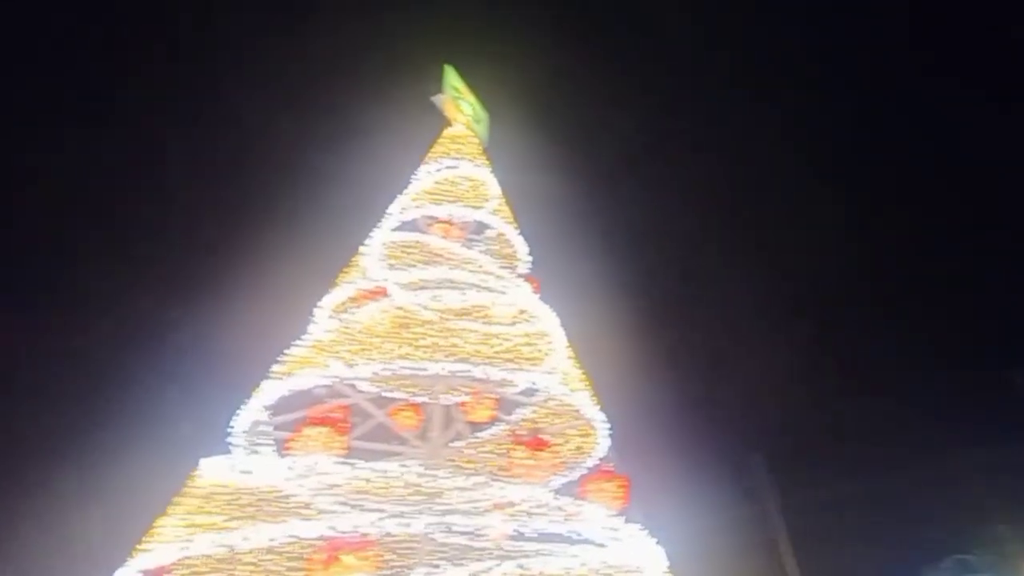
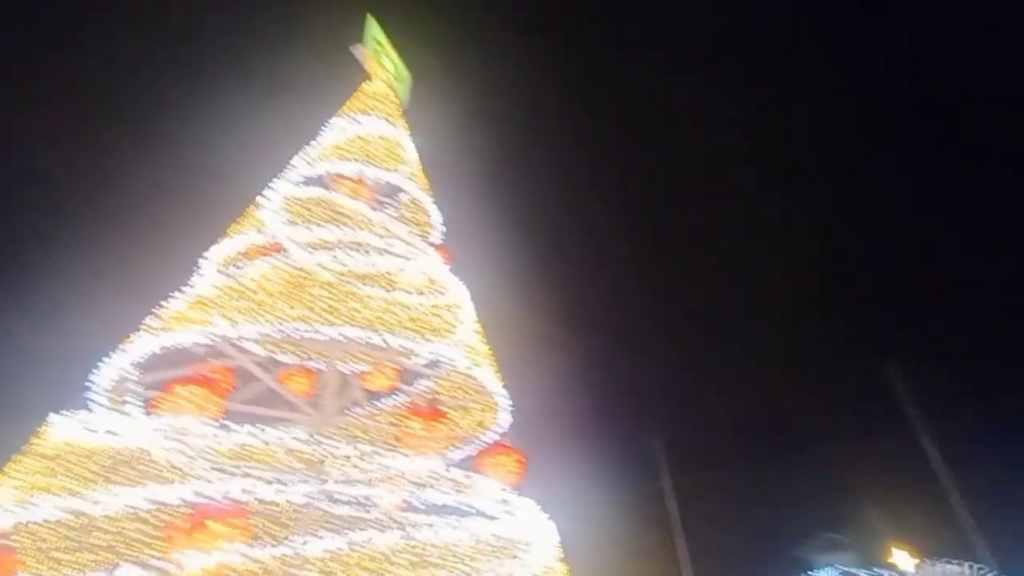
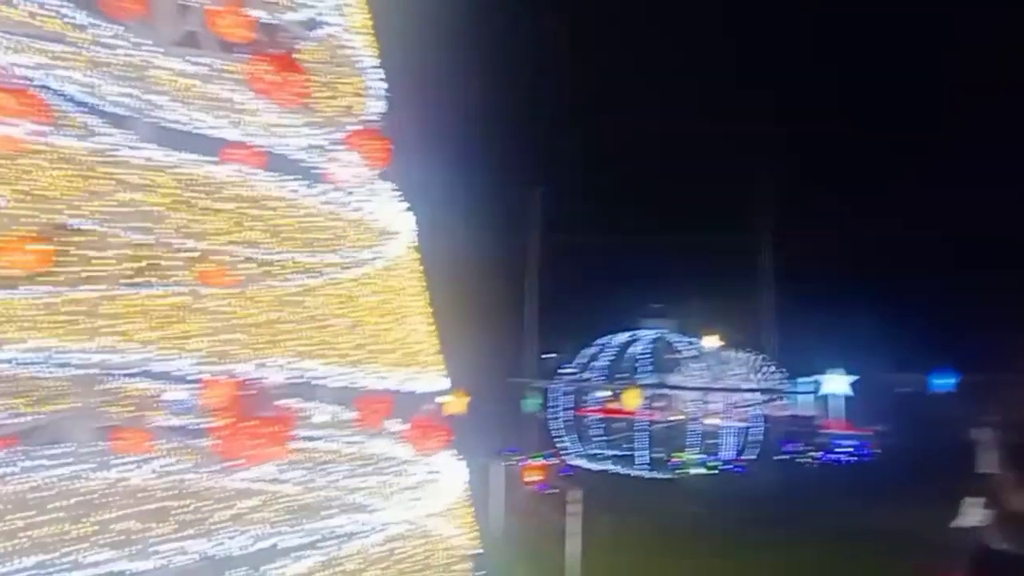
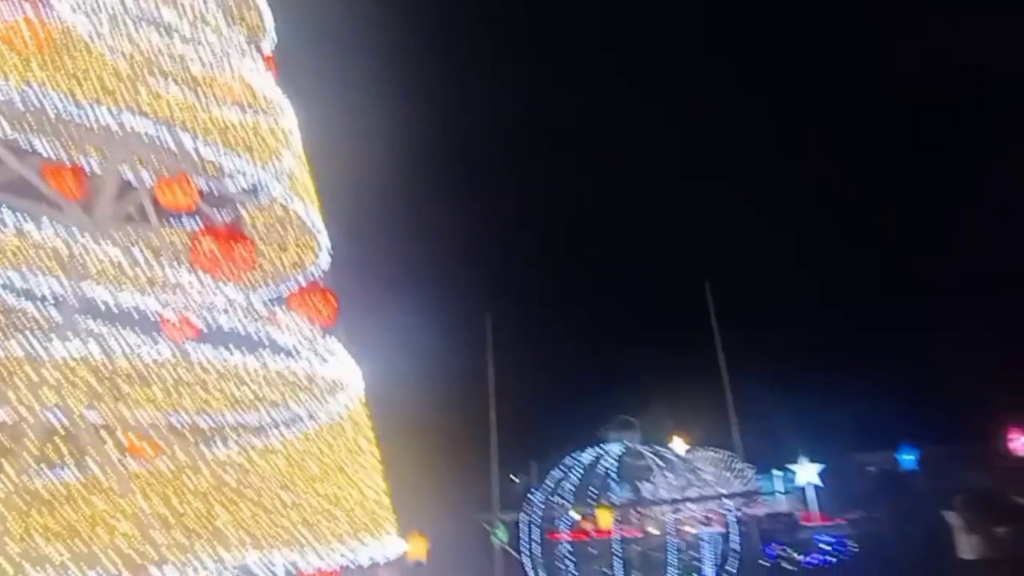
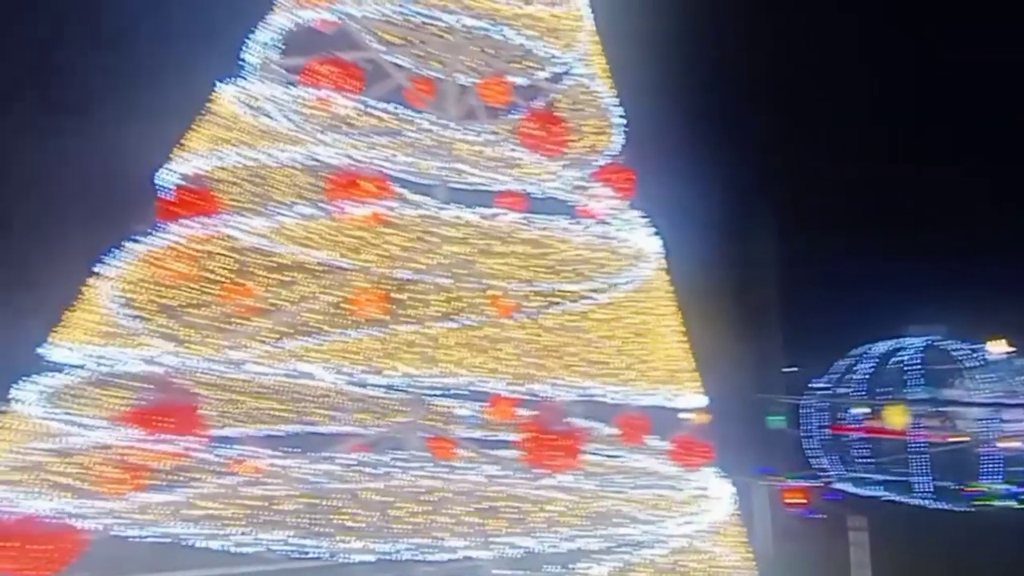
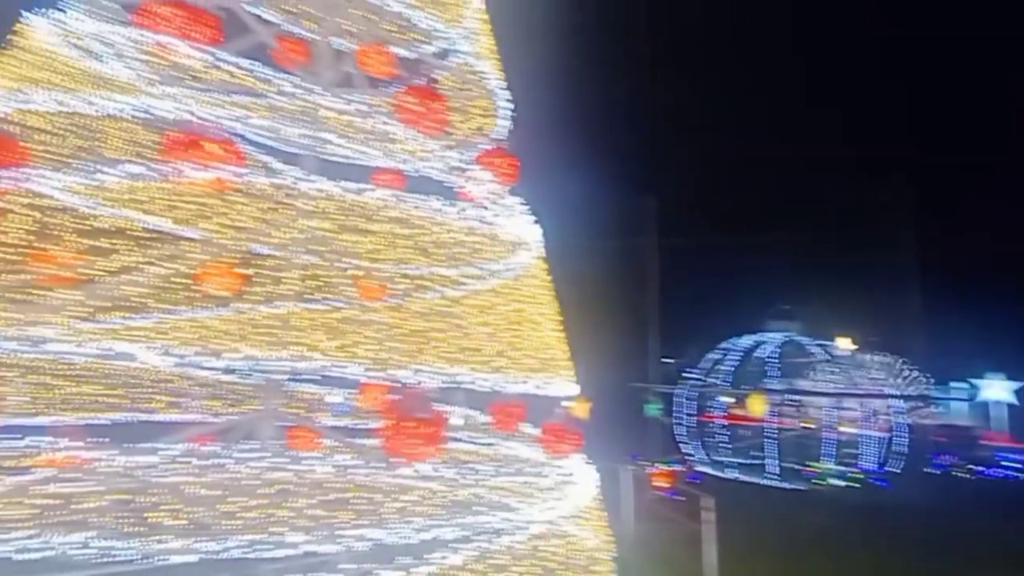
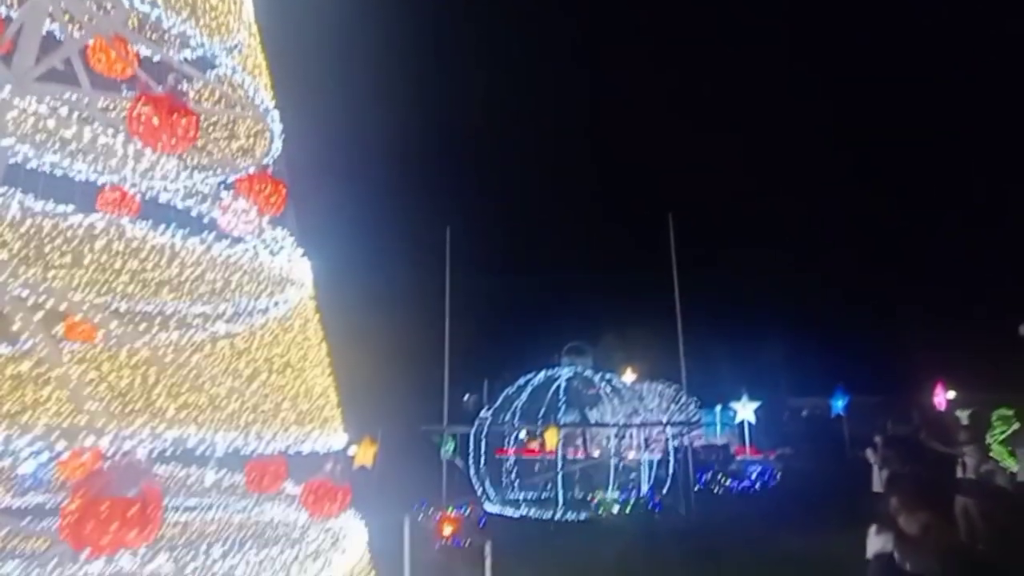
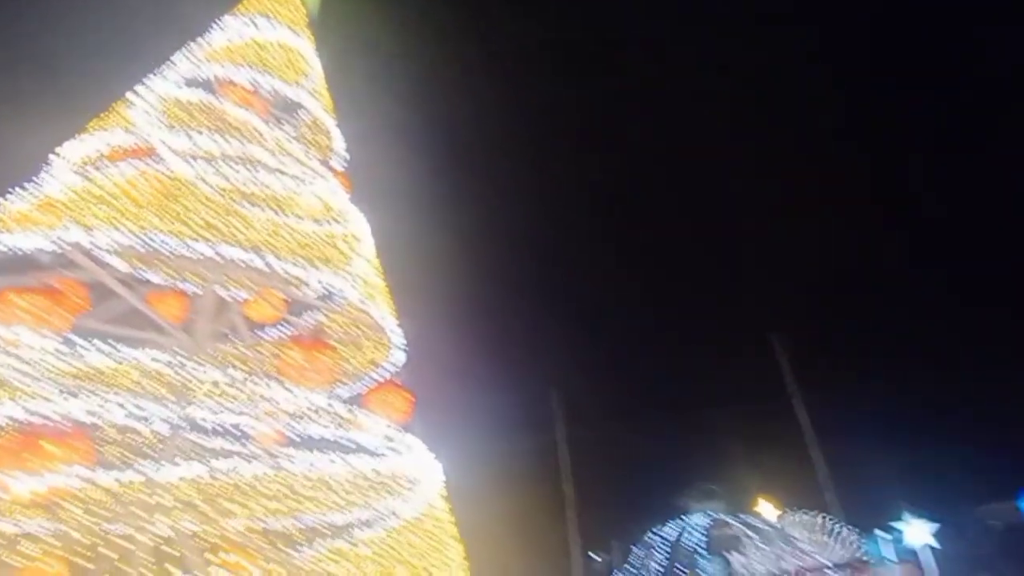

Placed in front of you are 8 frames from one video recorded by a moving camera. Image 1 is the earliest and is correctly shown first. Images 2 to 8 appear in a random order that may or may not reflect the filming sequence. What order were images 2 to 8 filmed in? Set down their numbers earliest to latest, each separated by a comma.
2, 8, 4, 7, 3, 6, 5
